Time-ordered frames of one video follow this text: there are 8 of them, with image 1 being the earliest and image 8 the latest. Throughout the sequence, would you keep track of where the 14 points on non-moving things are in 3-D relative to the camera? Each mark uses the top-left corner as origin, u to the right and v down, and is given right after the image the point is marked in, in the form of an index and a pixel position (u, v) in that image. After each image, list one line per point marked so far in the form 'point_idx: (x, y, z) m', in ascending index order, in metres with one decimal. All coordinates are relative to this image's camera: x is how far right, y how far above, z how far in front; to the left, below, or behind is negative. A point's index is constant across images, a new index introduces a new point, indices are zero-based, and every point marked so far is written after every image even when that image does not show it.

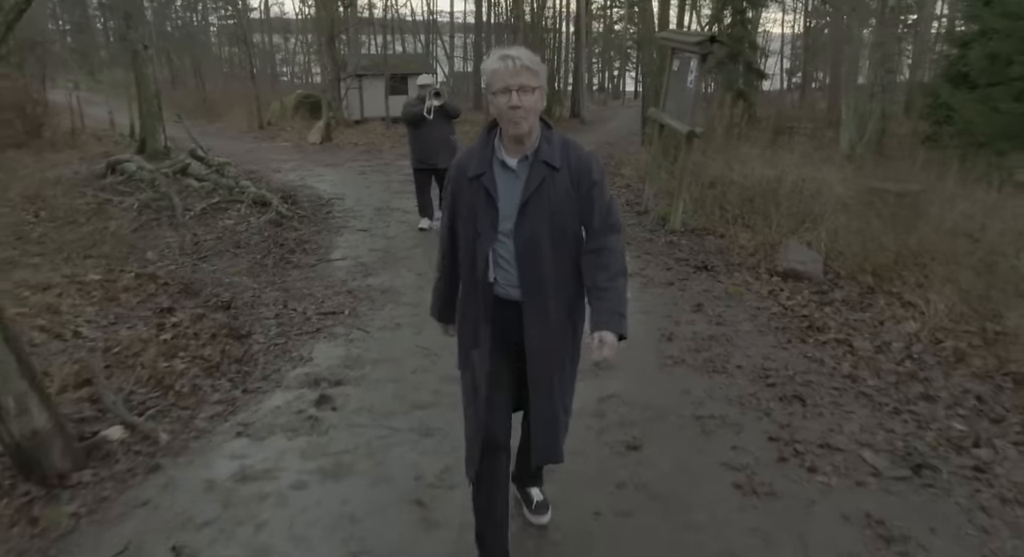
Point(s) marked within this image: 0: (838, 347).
0: (+2.5, -0.5, +4.9) m
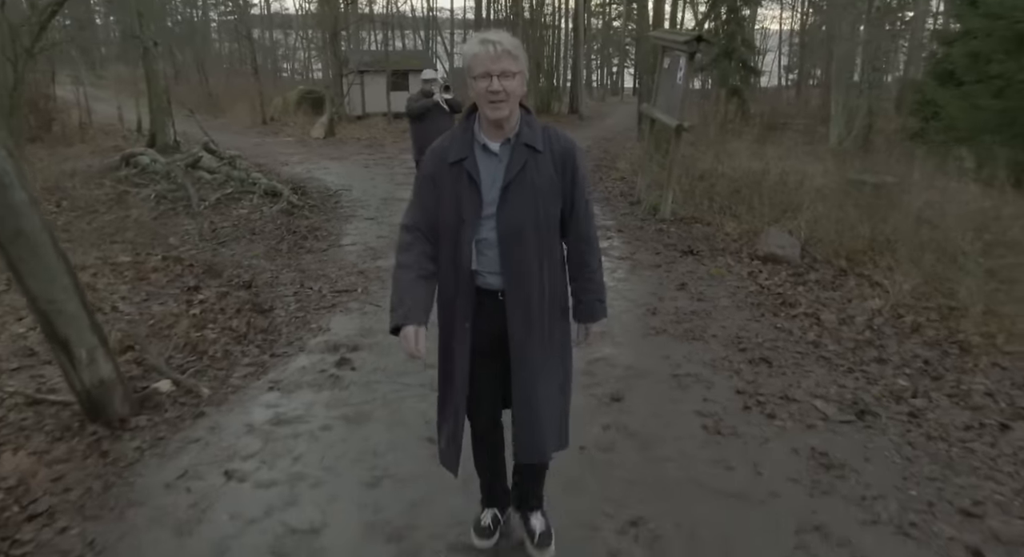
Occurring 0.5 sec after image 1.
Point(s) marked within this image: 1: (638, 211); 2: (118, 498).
0: (+2.5, -0.3, +5.4) m
1: (+1.9, +1.0, +9.7) m
2: (-1.9, -1.1, +3.2) m
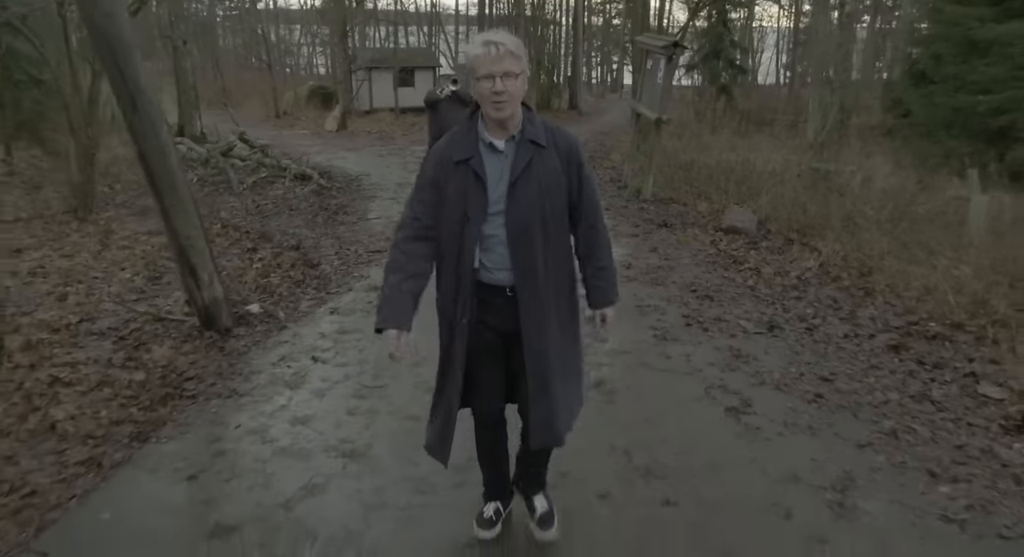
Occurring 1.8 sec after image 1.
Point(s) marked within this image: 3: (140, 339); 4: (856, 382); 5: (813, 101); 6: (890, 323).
0: (+2.5, +0.1, +6.8) m
1: (+1.9, +1.4, +11.1) m
2: (-1.9, -0.6, +4.6) m
3: (-2.9, -0.4, +5.1) m
4: (+2.3, -0.7, +4.3) m
5: (+8.3, +4.9, +17.7) m
6: (+3.2, -0.3, +5.4) m
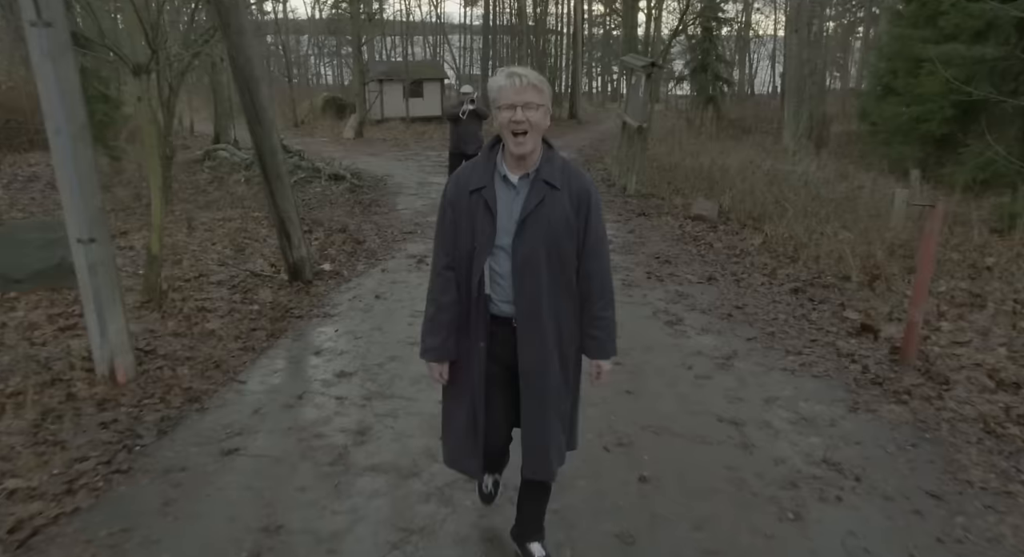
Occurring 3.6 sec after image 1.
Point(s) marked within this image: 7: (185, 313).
0: (+2.6, +0.4, +8.7) m
1: (+2.0, +1.8, +13.0) m
2: (-1.8, -0.2, +6.5) m
3: (-2.8, -0.1, +7.0) m
4: (+2.4, -0.3, +6.2) m
5: (+8.4, +5.1, +19.6) m
6: (+3.2, 0.0, +7.2) m
7: (-3.0, -0.3, +6.0) m
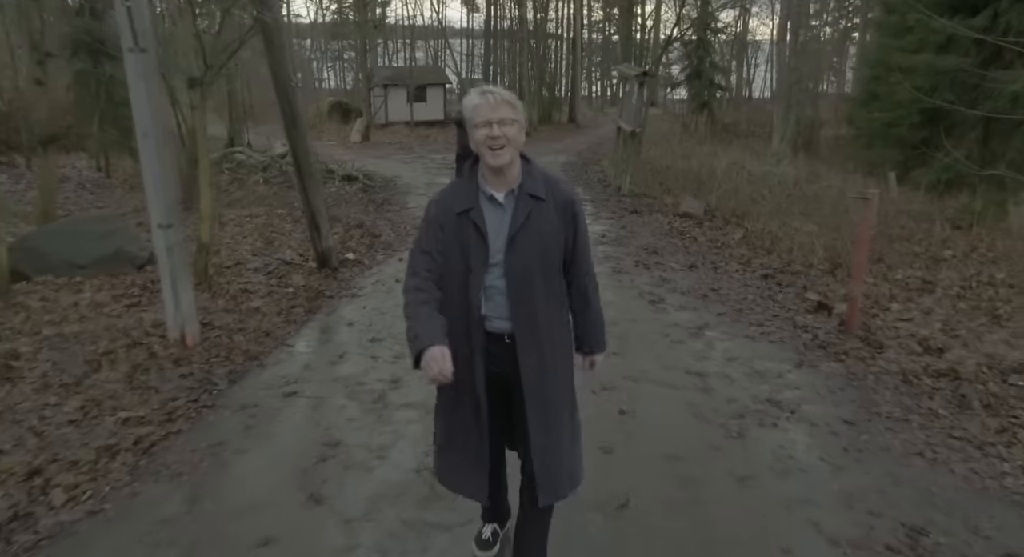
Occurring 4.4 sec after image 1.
0: (+2.6, +0.6, +9.6) m
1: (+2.1, +1.9, +13.9) m
2: (-1.8, -0.1, +7.4) m
3: (-2.8, +0.1, +7.8) m
4: (+2.4, -0.1, +7.1) m
5: (+8.4, +5.2, +20.6) m
6: (+3.3, +0.2, +8.1) m
7: (-3.0, -0.1, +6.9) m
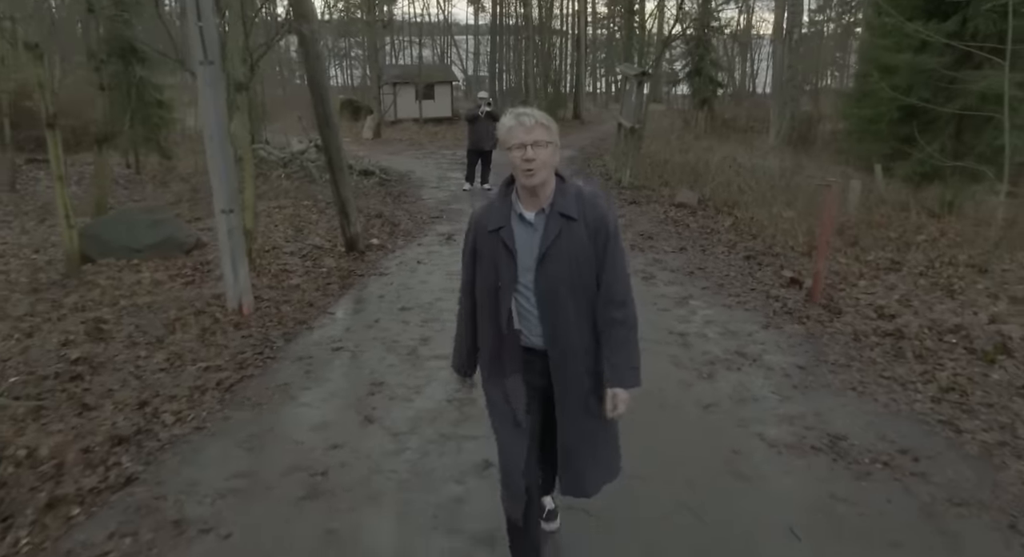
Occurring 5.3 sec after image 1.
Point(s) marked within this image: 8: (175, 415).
0: (+2.7, +0.8, +10.4) m
1: (+2.2, +2.2, +14.7) m
2: (-1.7, +0.1, +8.3) m
3: (-2.7, +0.3, +8.8) m
4: (+2.5, +0.1, +7.9) m
5: (+8.6, +5.6, +21.3) m
6: (+3.4, +0.4, +9.0) m
7: (-2.9, +0.1, +7.9) m
8: (-2.3, -0.9, +4.4) m
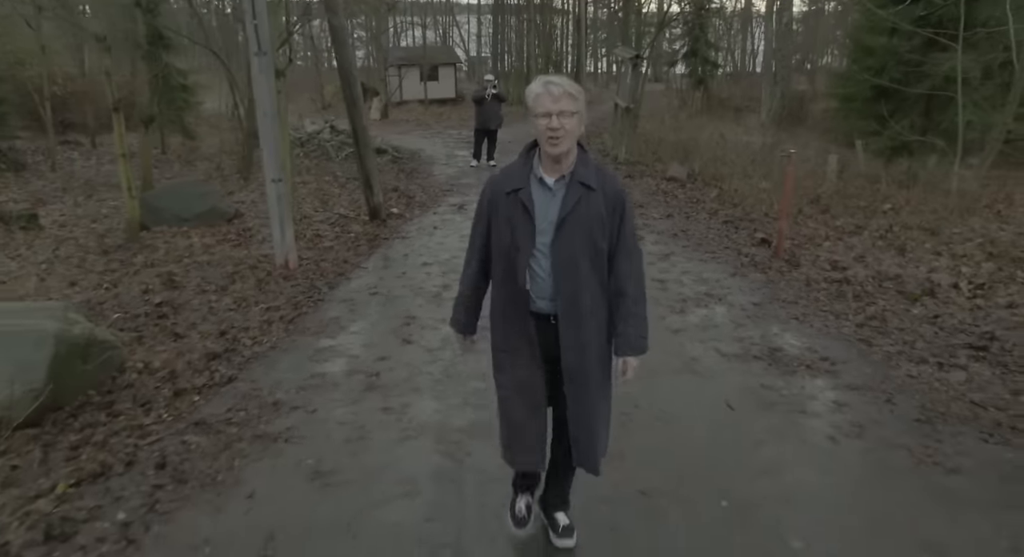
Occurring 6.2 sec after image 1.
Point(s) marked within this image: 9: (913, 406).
0: (+2.8, +1.4, +11.5) m
1: (+2.3, +2.9, +15.8) m
2: (-1.6, +0.7, +9.3) m
3: (-2.6, +0.8, +9.8) m
4: (+2.6, +0.6, +9.0) m
5: (+8.7, +6.5, +22.2) m
6: (+3.5, +1.0, +10.0) m
7: (-2.8, +0.6, +8.9) m
8: (-2.2, -0.5, +5.5) m
9: (+2.5, -0.8, +4.0) m
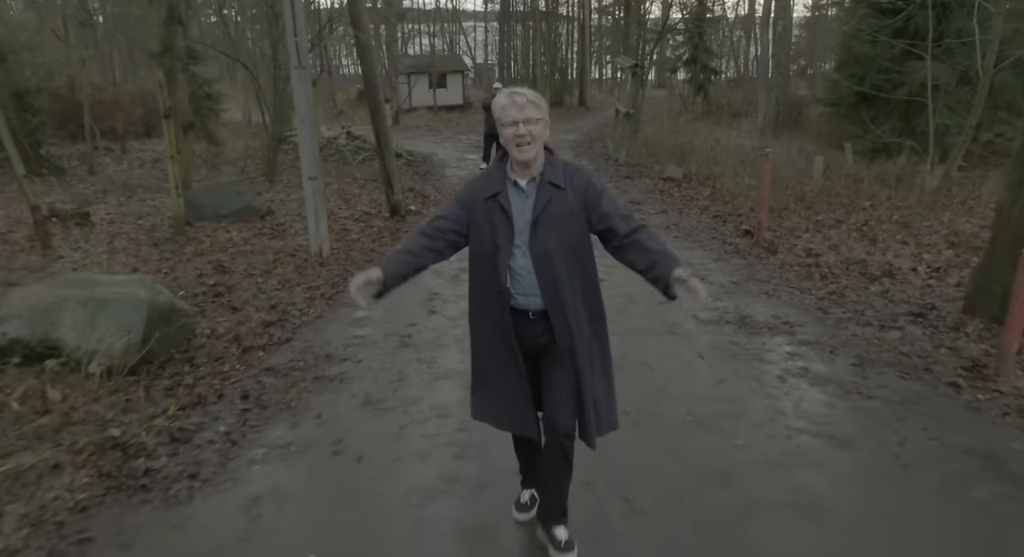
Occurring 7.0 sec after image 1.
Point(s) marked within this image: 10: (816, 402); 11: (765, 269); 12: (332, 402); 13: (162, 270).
0: (+3.0, +1.6, +12.4) m
1: (+2.5, +3.0, +16.7) m
2: (-1.5, +0.8, +10.3) m
3: (-2.5, +1.0, +10.8) m
4: (+2.7, +0.8, +9.9) m
5: (+9.0, +6.6, +23.1) m
6: (+3.6, +1.2, +10.9) m
7: (-2.7, +0.7, +9.9) m
8: (-2.1, -0.3, +6.4) m
9: (+2.6, -0.6, +4.9) m
10: (+2.0, -0.8, +4.2) m
11: (+2.9, +0.1, +7.5) m
12: (-1.2, -0.8, +4.4) m
13: (-4.3, +0.1, +7.9) m
